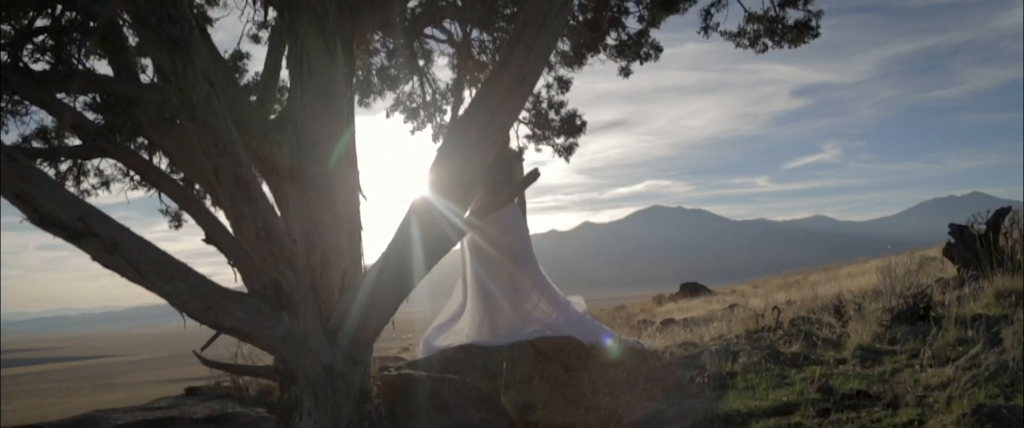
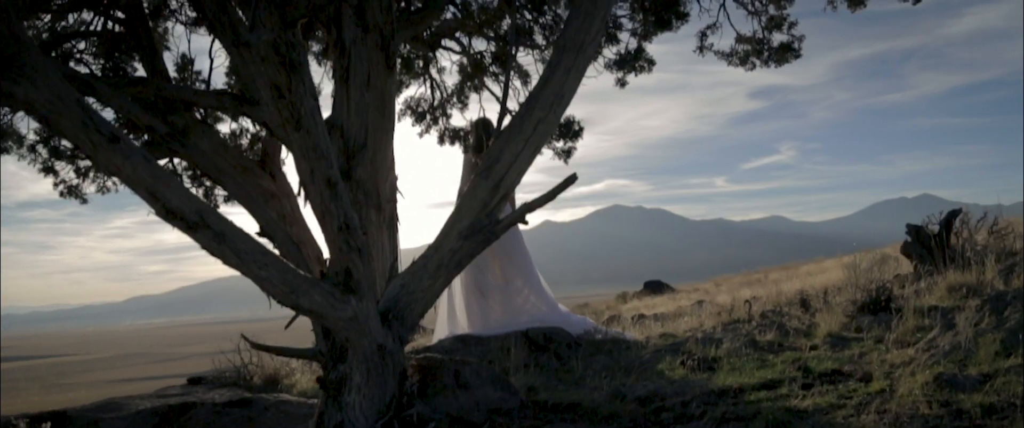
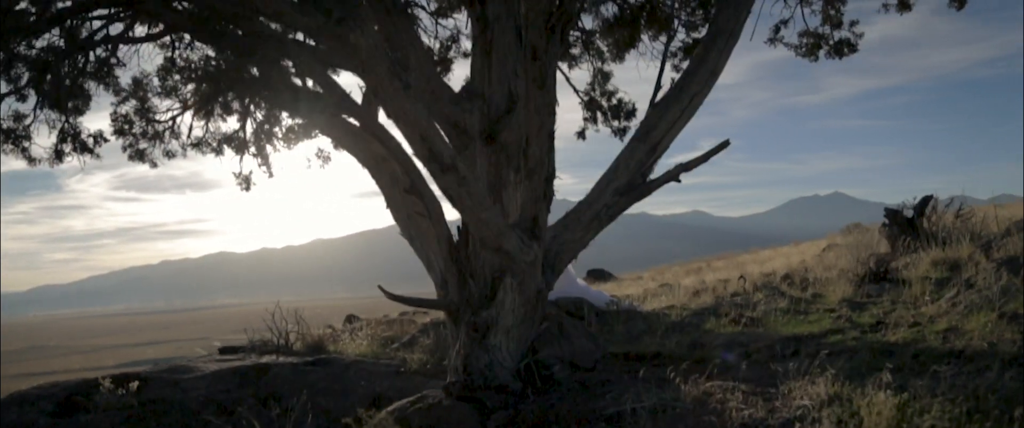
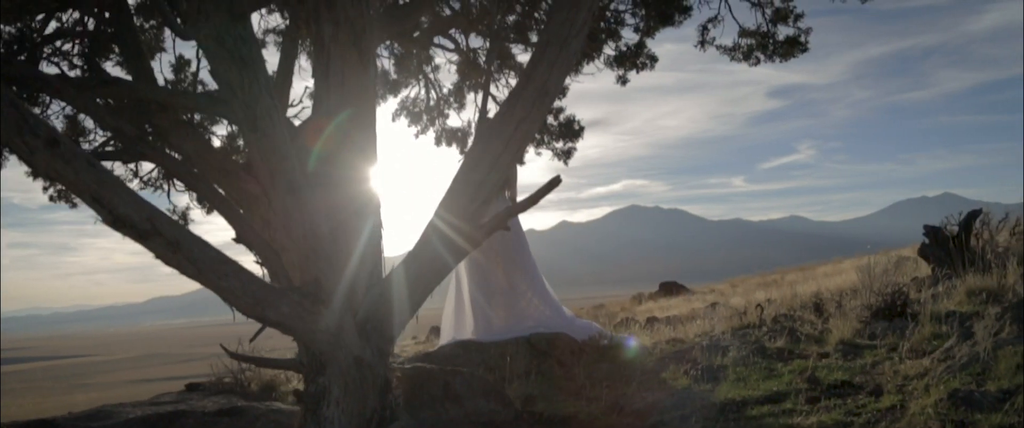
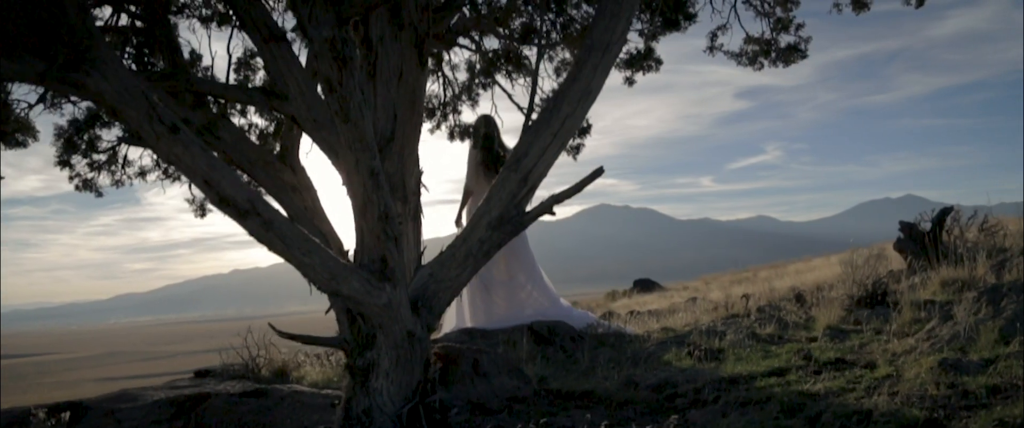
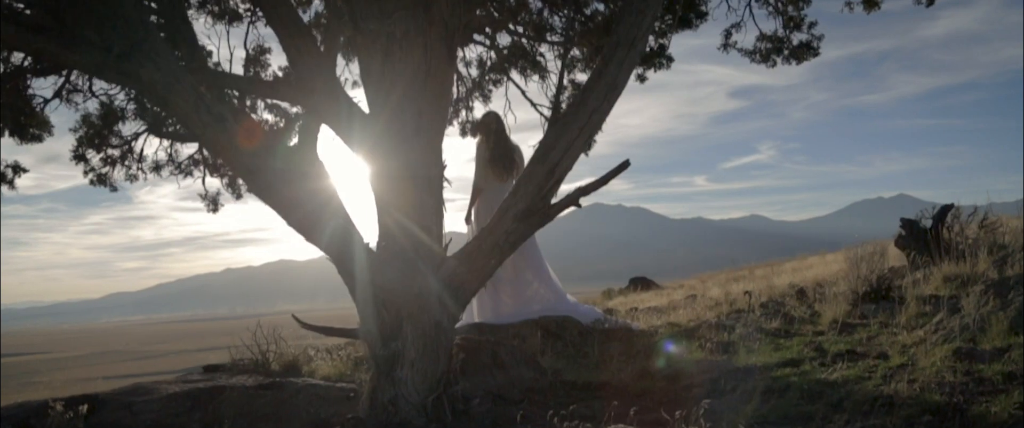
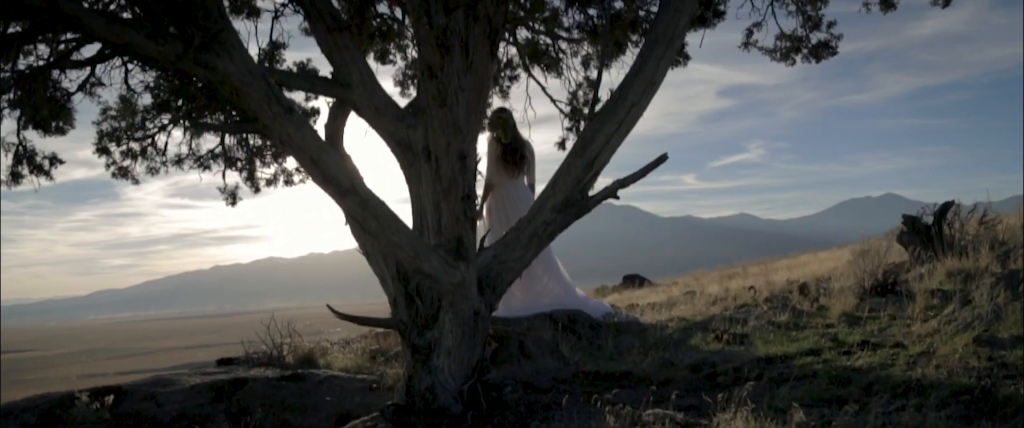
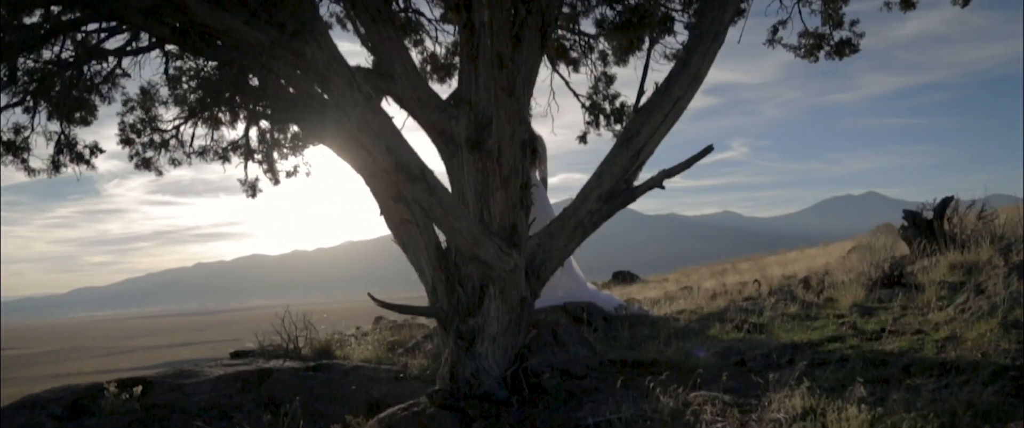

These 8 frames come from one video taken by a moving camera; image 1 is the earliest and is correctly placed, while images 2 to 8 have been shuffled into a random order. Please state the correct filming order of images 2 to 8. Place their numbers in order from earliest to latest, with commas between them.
4, 2, 5, 6, 7, 8, 3
